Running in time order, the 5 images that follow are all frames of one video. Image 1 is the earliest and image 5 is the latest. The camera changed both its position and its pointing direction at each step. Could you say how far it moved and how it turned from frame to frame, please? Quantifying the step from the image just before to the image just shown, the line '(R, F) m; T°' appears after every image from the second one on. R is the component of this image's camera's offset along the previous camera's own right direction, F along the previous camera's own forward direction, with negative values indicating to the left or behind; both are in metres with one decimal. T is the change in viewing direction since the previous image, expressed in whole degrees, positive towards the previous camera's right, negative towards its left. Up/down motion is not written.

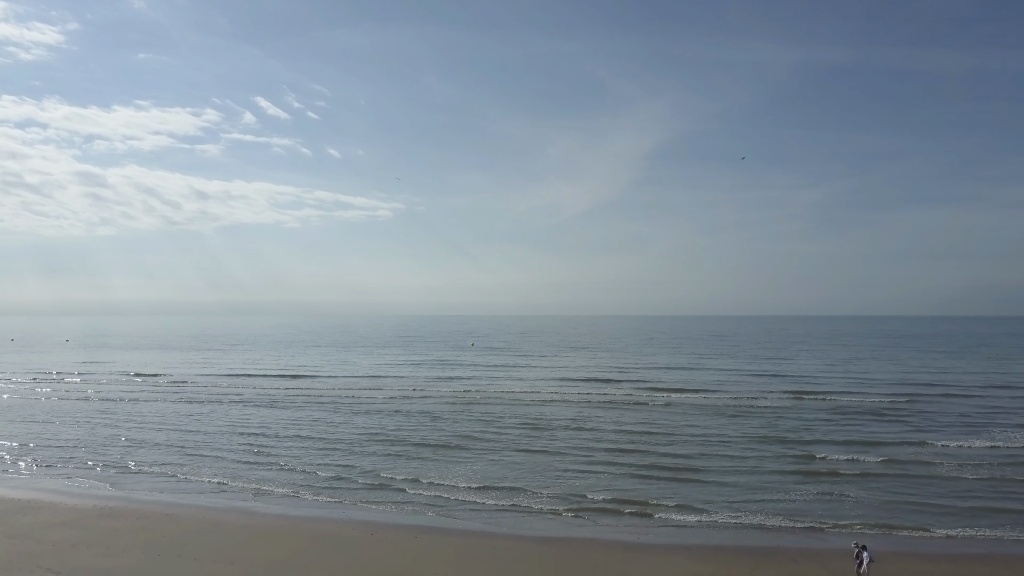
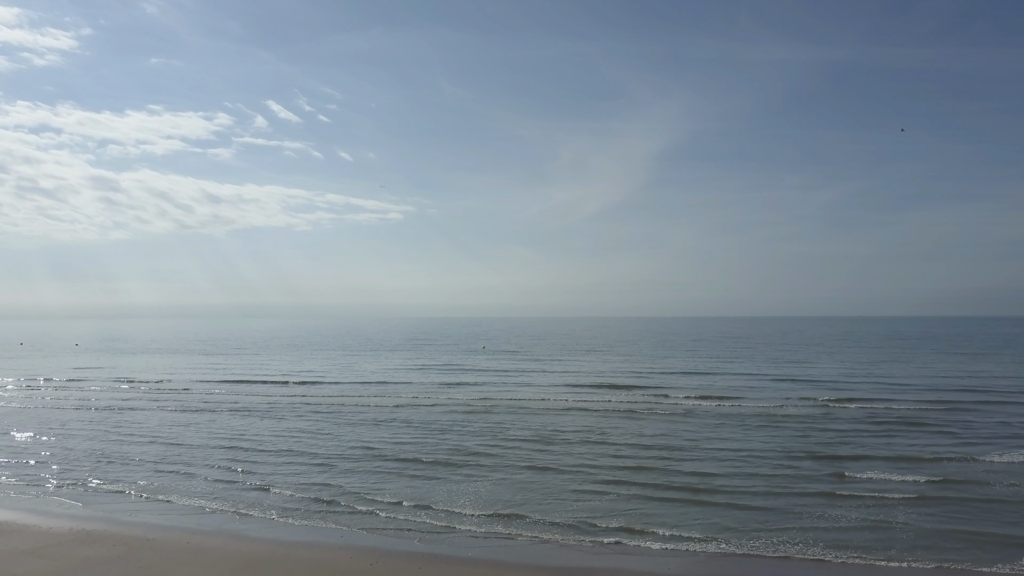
(0.0, +0.6) m; -1°
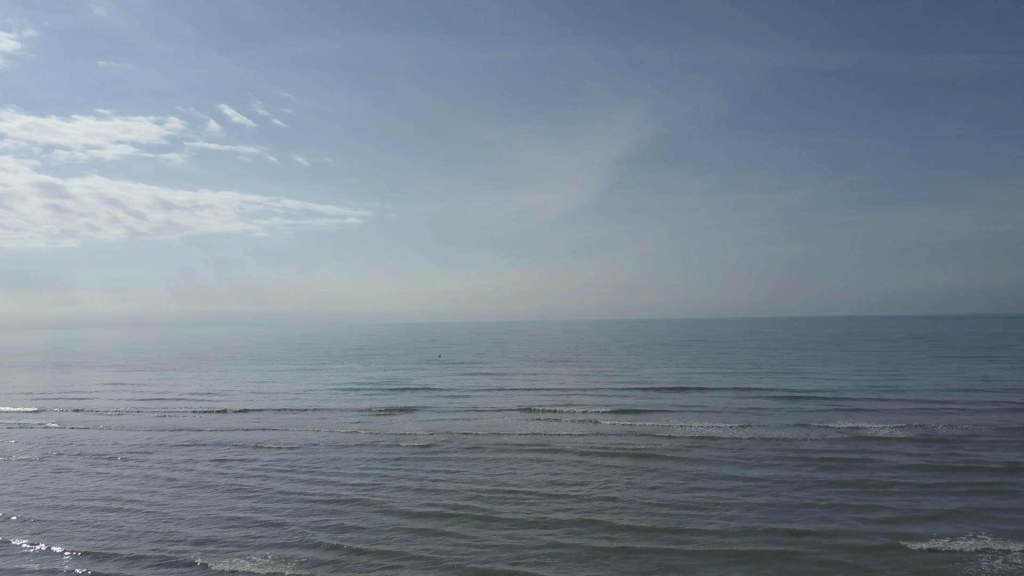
(+0.1, +2.7) m; +3°
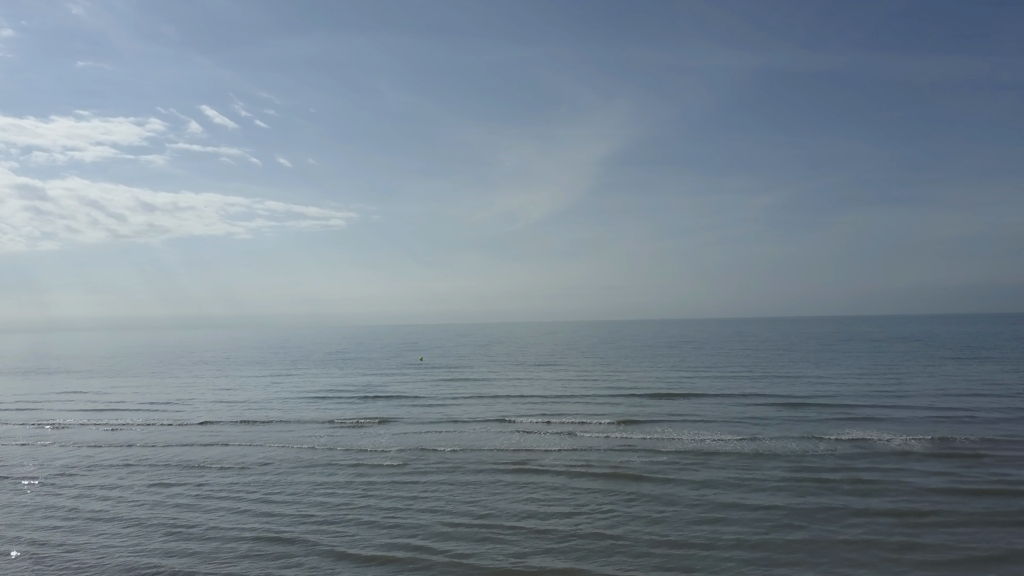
(0.0, +1.0) m; +1°
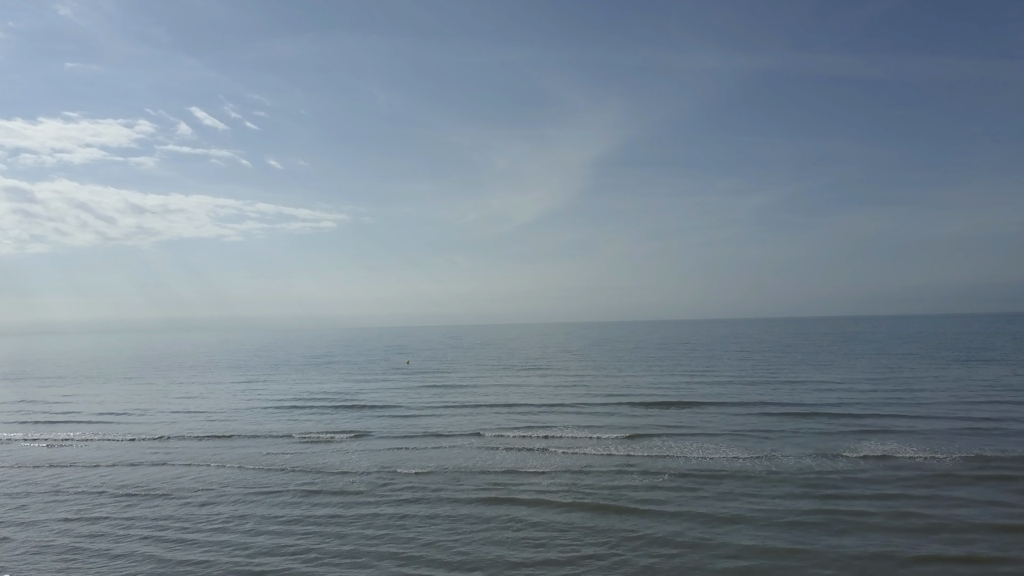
(+0.1, +1.1) m; +1°
